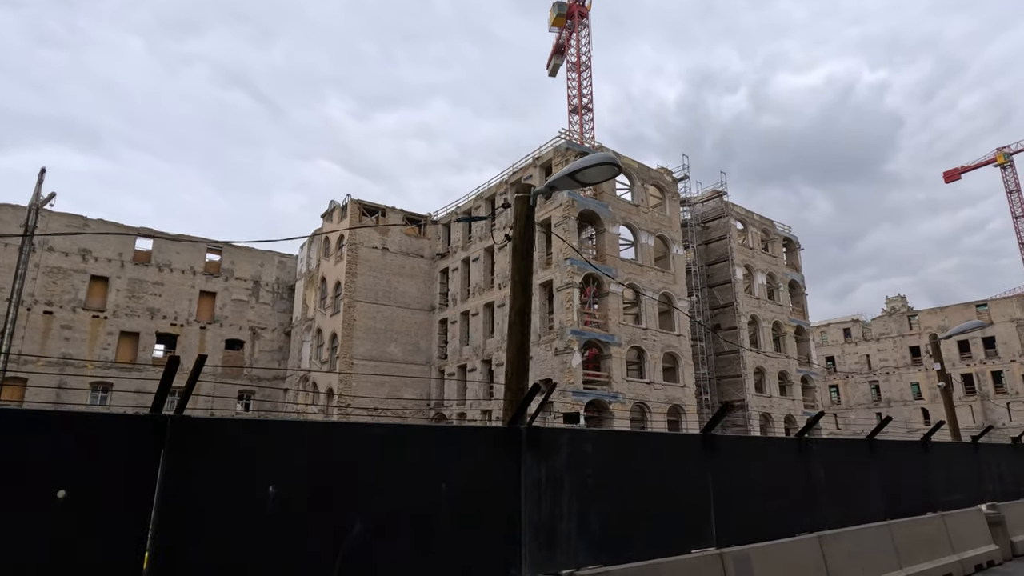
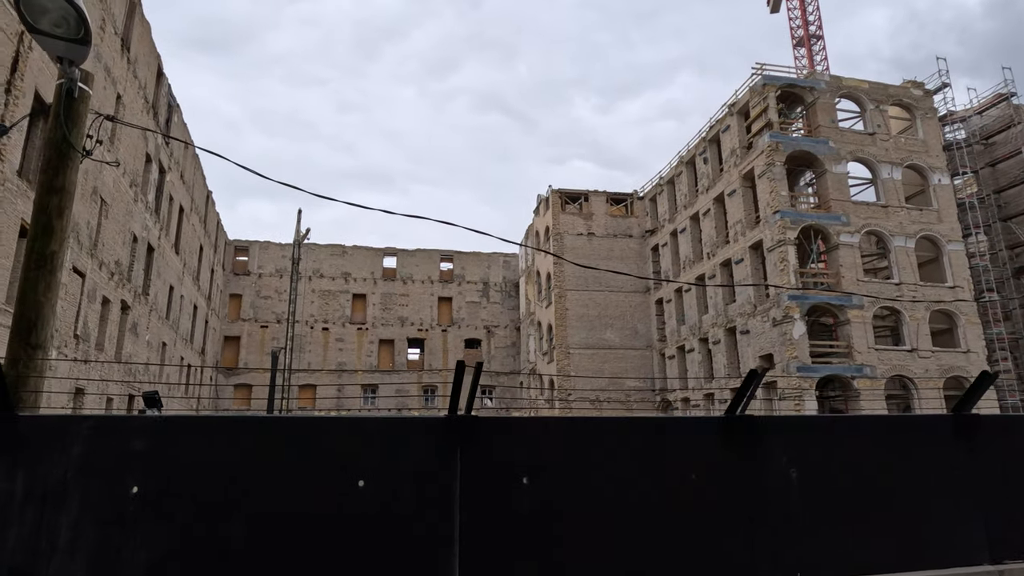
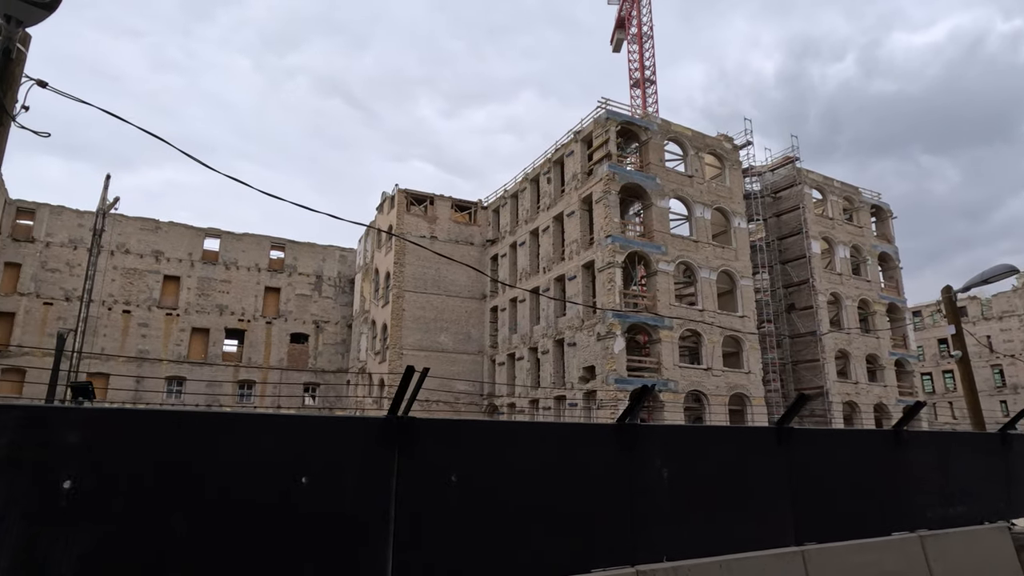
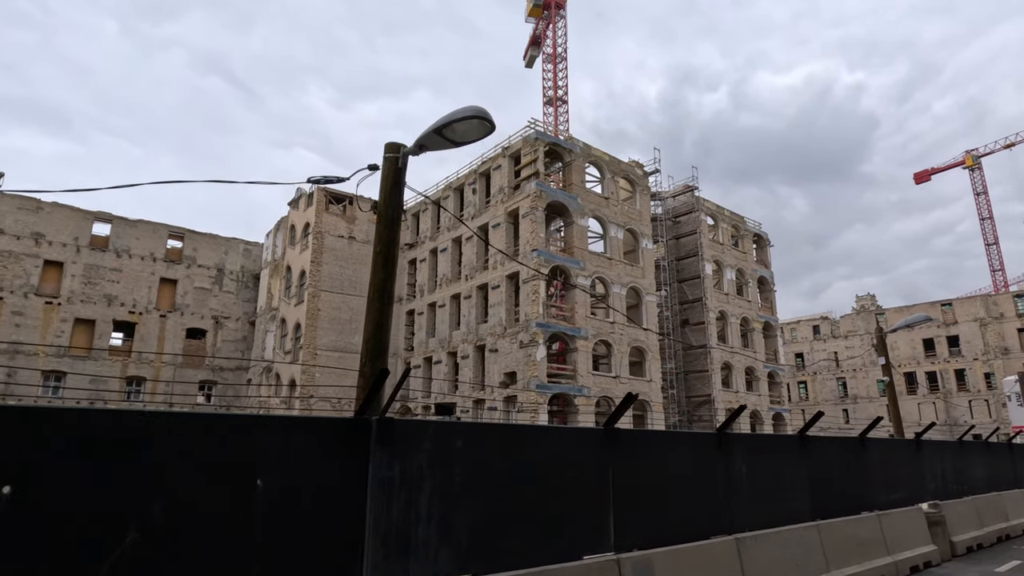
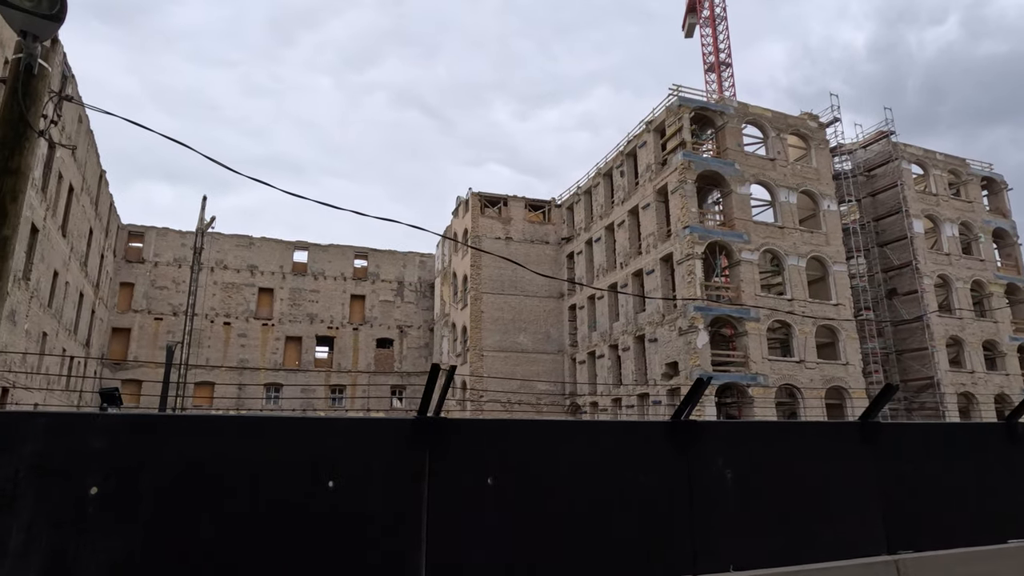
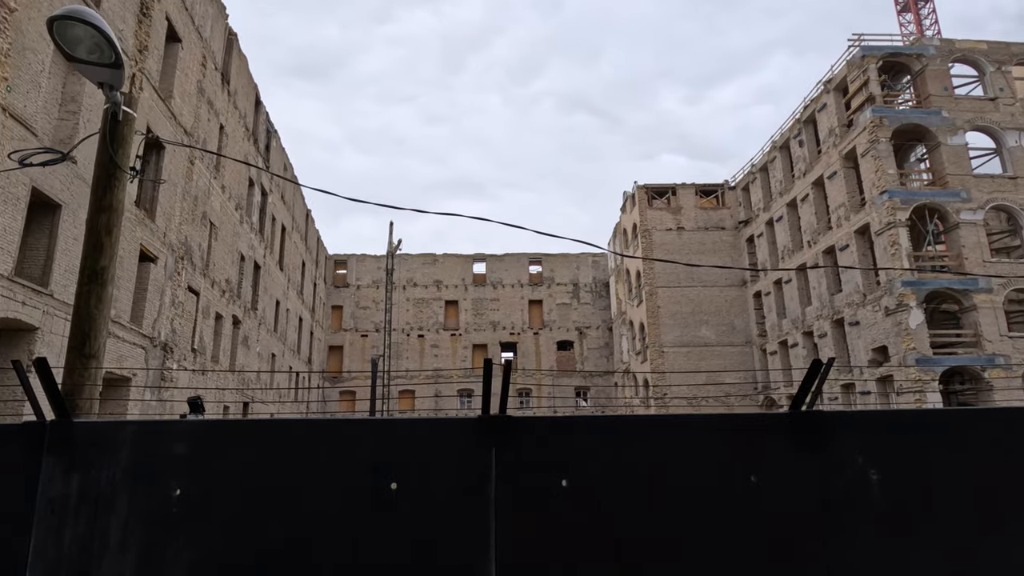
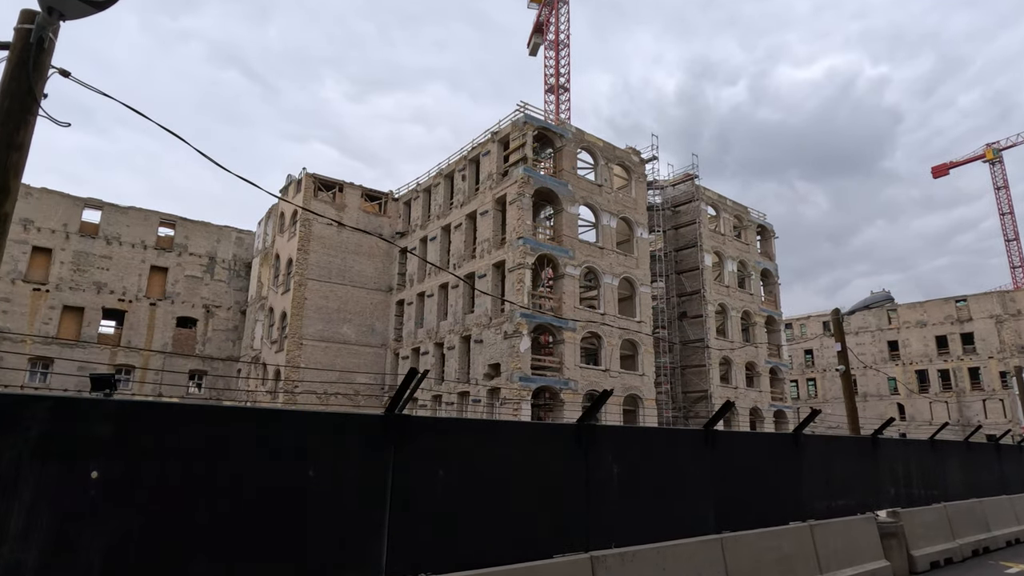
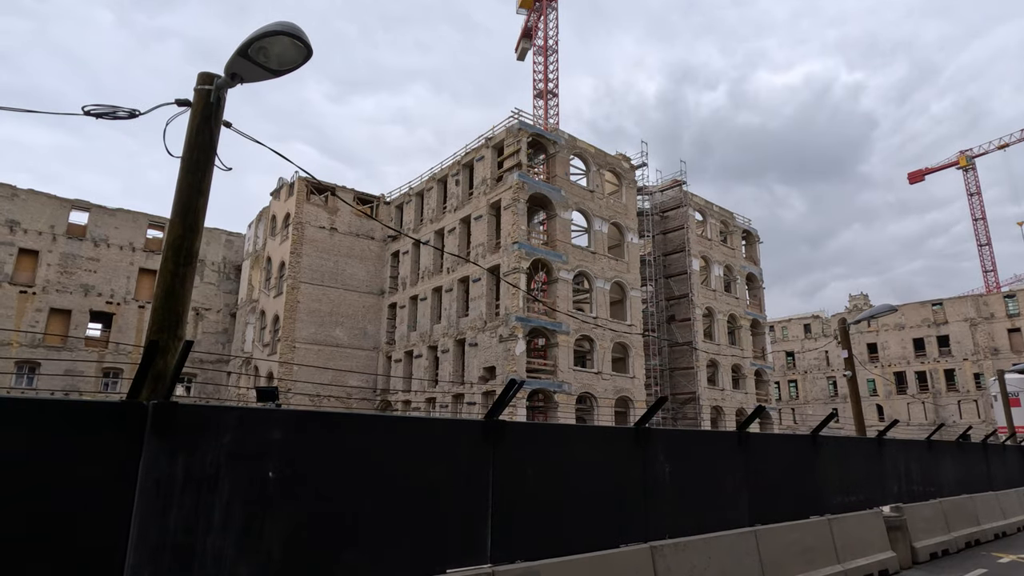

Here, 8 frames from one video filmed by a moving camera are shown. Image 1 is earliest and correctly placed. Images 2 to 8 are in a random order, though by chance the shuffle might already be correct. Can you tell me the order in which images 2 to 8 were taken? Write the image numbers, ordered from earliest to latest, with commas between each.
4, 8, 7, 3, 5, 2, 6
